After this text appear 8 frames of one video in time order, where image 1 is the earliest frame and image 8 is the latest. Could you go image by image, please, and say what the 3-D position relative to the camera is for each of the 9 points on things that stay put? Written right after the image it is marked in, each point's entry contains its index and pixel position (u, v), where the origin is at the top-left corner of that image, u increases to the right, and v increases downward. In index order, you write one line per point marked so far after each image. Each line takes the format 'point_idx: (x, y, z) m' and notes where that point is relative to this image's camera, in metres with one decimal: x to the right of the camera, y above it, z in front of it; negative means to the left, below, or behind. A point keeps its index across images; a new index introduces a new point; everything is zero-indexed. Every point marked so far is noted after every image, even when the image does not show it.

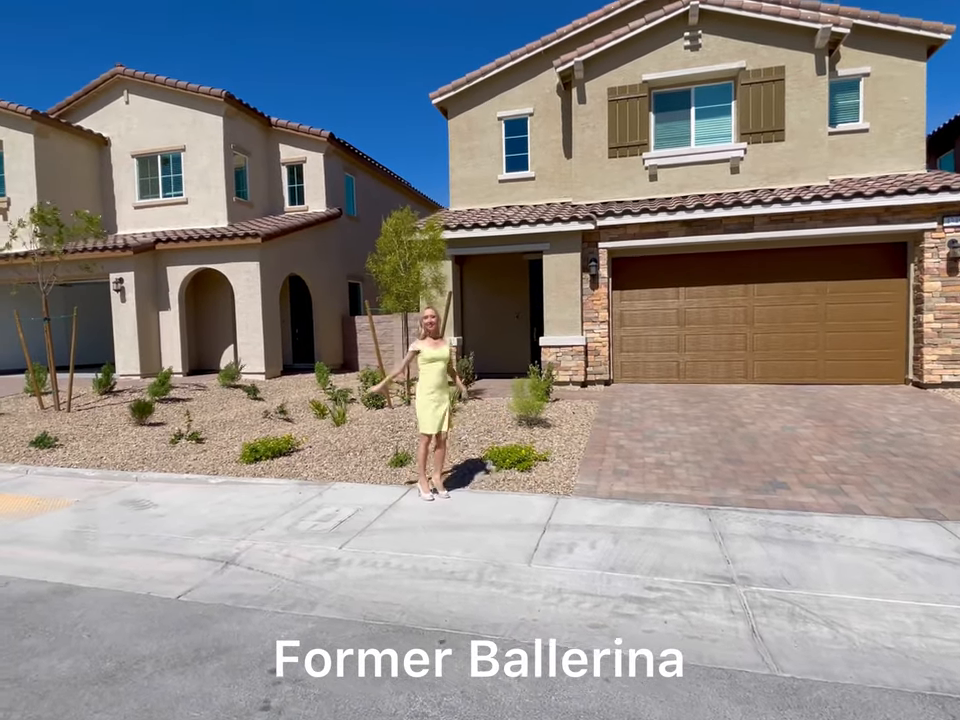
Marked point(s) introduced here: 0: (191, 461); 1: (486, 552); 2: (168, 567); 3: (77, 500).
0: (-4.0, -1.4, +8.2) m
1: (+0.1, -1.6, +4.7) m
2: (-2.5, -1.7, +4.7) m
3: (-4.6, -1.6, +6.7) m
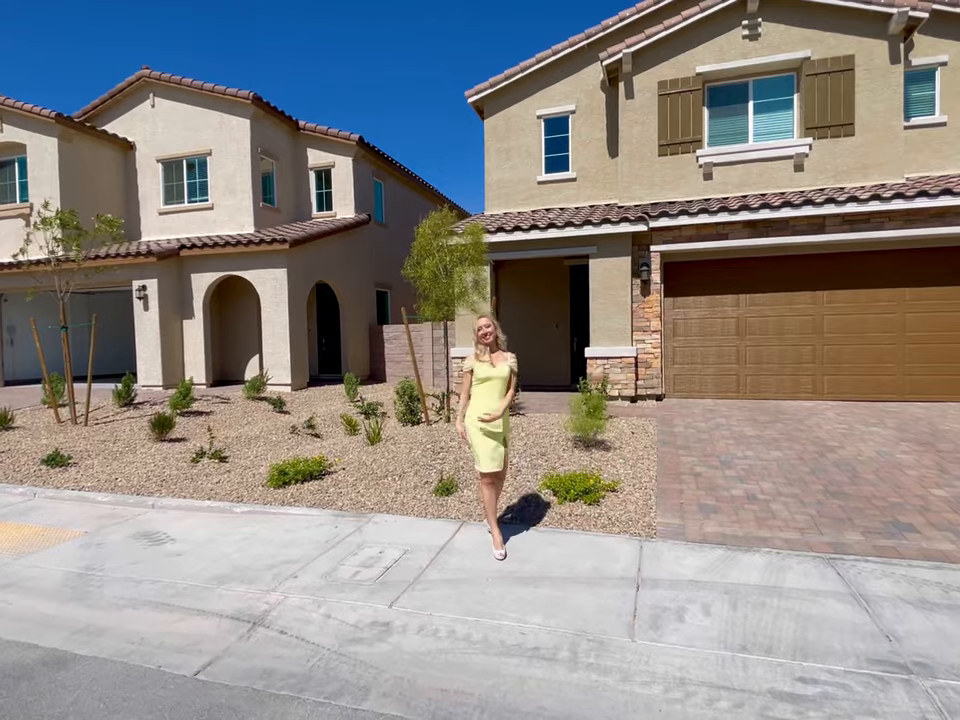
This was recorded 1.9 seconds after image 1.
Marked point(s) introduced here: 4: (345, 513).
0: (-3.4, -1.6, +7.4) m
1: (+0.6, -1.7, +3.8) m
2: (-2.0, -1.8, +3.9) m
3: (-4.0, -1.7, +5.9) m
4: (-1.4, -1.6, +6.1) m
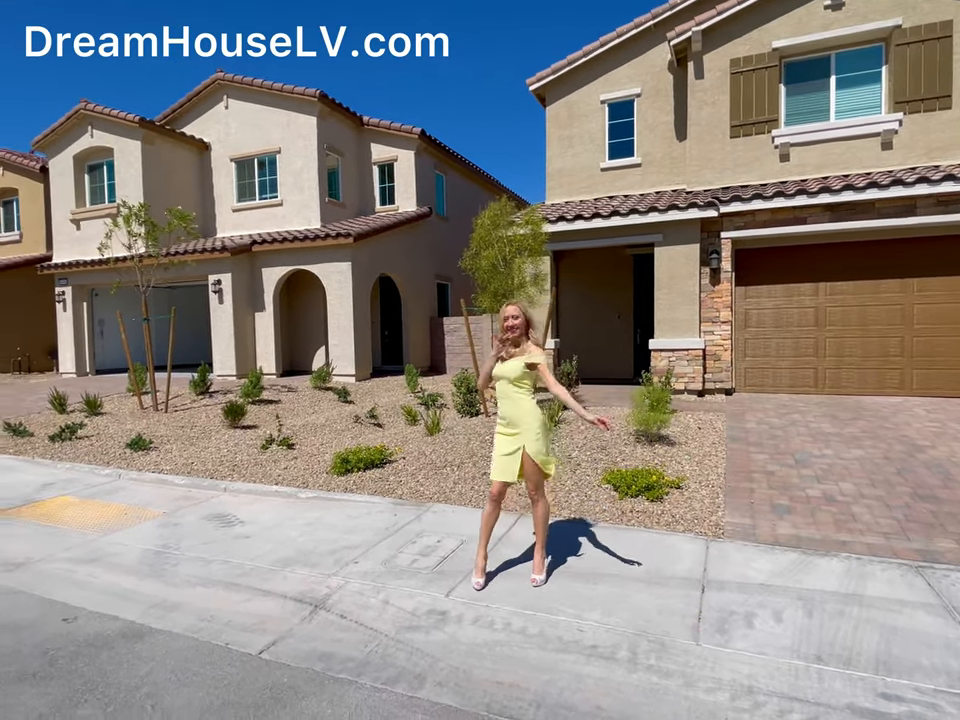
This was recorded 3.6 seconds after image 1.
0: (-2.6, -1.4, +7.7) m
1: (+1.0, -1.6, +3.7) m
2: (-1.6, -1.7, +4.0) m
3: (-3.4, -1.6, +6.2) m
4: (-0.8, -1.5, +6.1) m
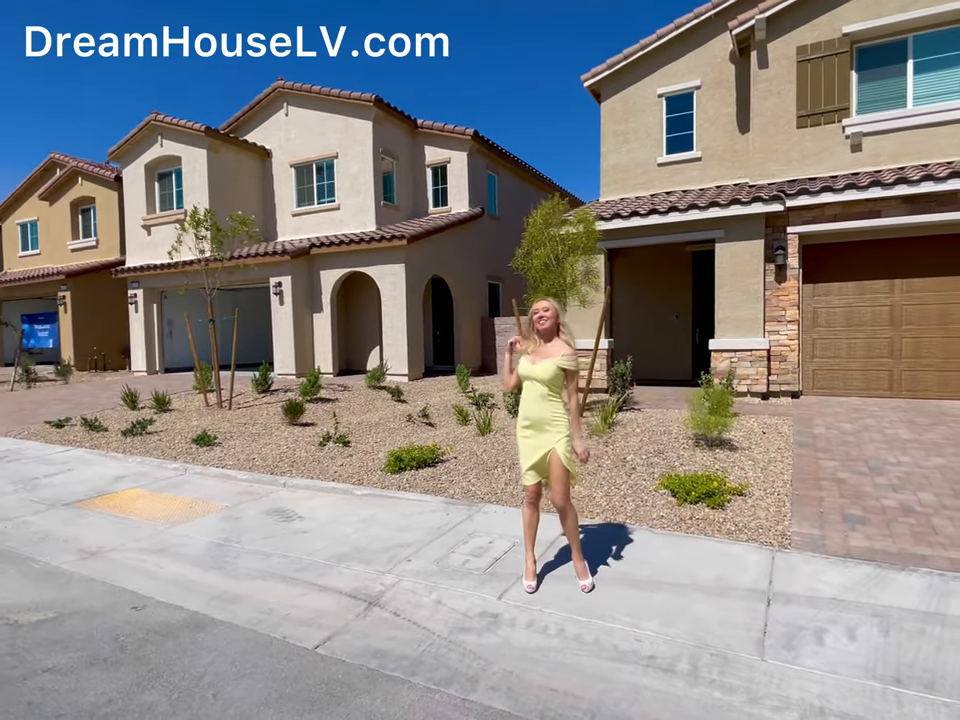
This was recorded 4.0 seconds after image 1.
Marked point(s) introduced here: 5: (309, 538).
0: (-1.9, -1.4, +7.8) m
1: (+1.3, -1.6, +3.5) m
2: (-1.2, -1.7, +4.1) m
3: (-2.8, -1.6, +6.5) m
4: (-0.2, -1.5, +6.1) m
5: (-1.6, -1.6, +5.3) m
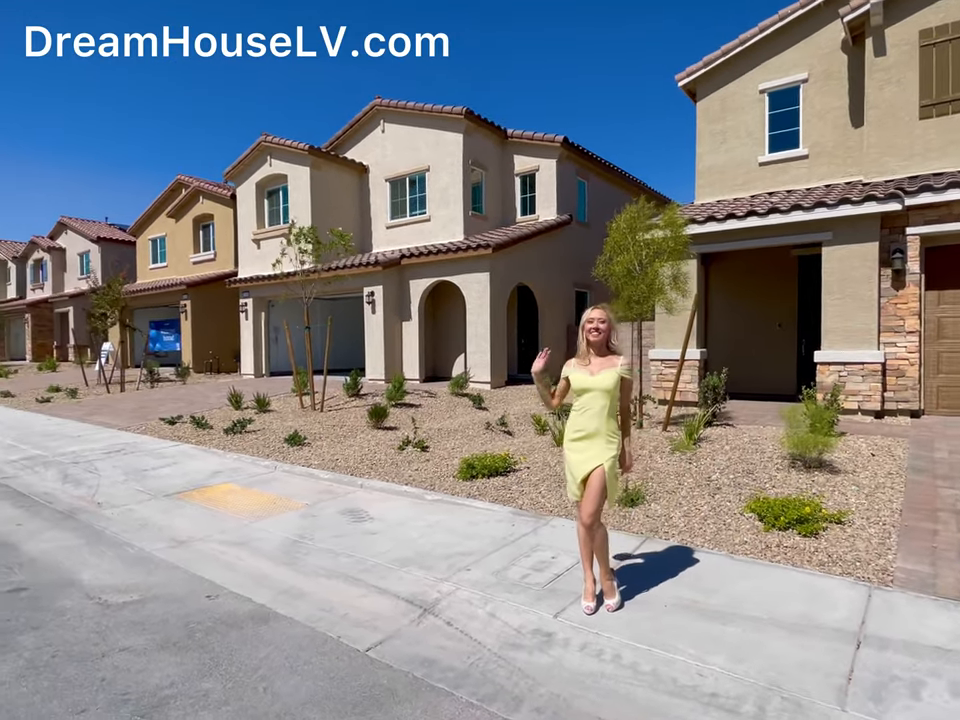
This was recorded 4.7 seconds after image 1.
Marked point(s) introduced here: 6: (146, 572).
0: (-0.9, -1.5, +8.0) m
1: (+1.6, -1.7, +3.2) m
2: (-0.8, -1.7, +4.2) m
3: (-2.0, -1.7, +6.7) m
4: (+0.5, -1.6, +6.0) m
5: (-1.0, -1.7, +5.4) m
6: (-2.7, -1.7, +4.7) m
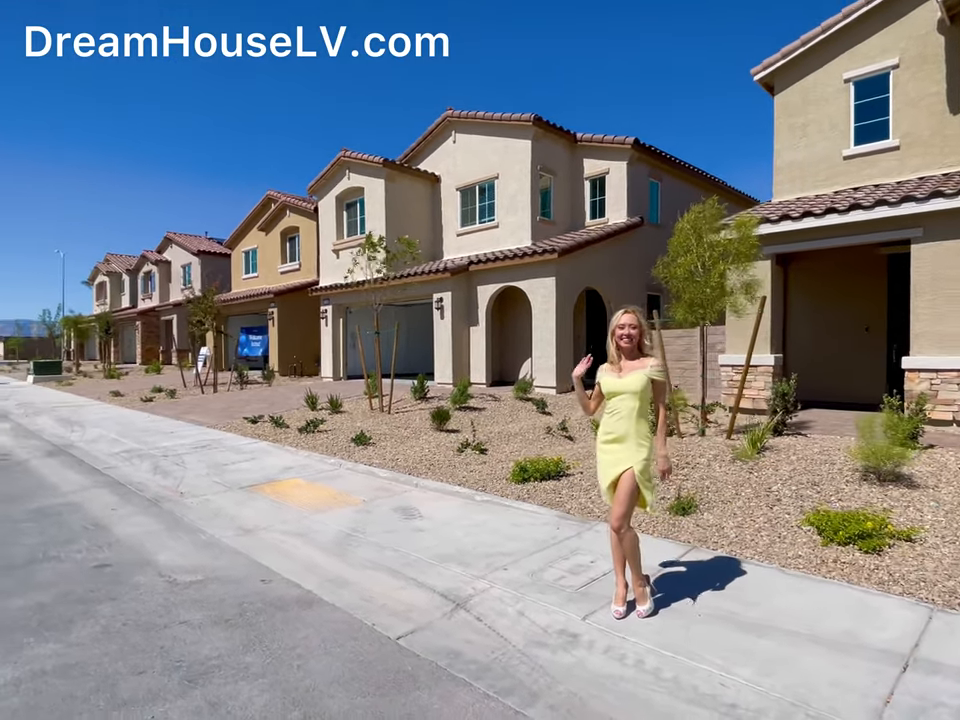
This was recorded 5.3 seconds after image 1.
0: (-0.2, -1.6, +8.1) m
1: (+1.7, -1.7, +3.1) m
2: (-0.6, -1.8, +4.4) m
3: (-1.4, -1.7, +7.0) m
4: (+0.9, -1.6, +6.0) m
5: (-0.6, -1.7, +5.6) m
6: (-2.4, -1.7, +5.2) m
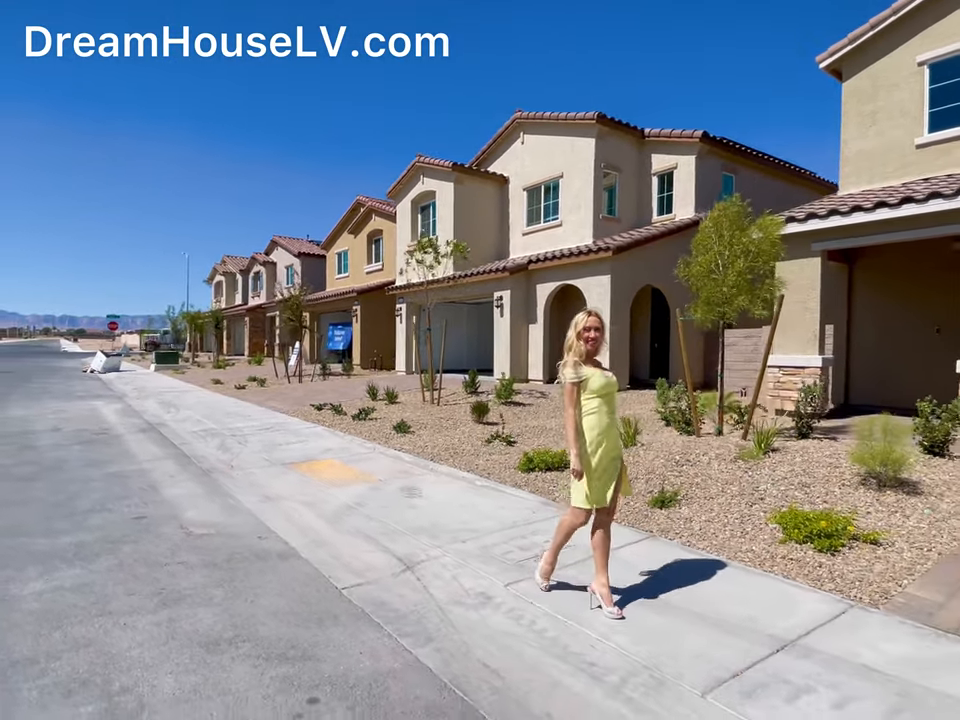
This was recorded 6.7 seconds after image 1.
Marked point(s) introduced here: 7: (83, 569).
0: (+0.1, -1.5, +8.6) m
1: (+1.0, -1.7, +3.3) m
2: (-1.0, -1.7, +5.0) m
3: (-1.3, -1.6, +7.8) m
4: (+0.8, -1.6, +6.4) m
5: (-0.7, -1.6, +6.2) m
6: (-2.6, -1.6, +6.0) m
7: (-3.1, -1.6, +4.5) m
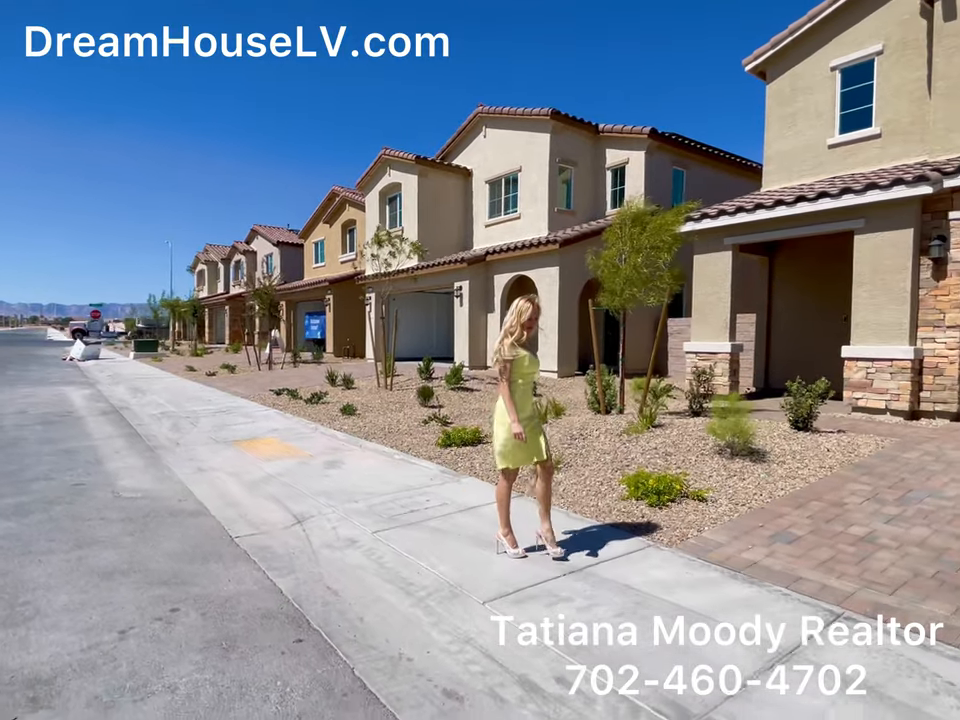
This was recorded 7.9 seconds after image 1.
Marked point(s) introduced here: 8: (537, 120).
0: (-1.1, -1.3, +9.4) m
1: (-0.1, -1.5, +4.1) m
2: (-2.1, -1.5, +5.7) m
3: (-2.5, -1.4, +8.5) m
4: (-0.3, -1.4, +7.2) m
5: (-1.9, -1.4, +7.0) m
6: (-3.7, -1.4, +6.8) m
7: (-4.2, -1.5, +5.3) m
8: (+1.8, +7.6, +18.6) m
